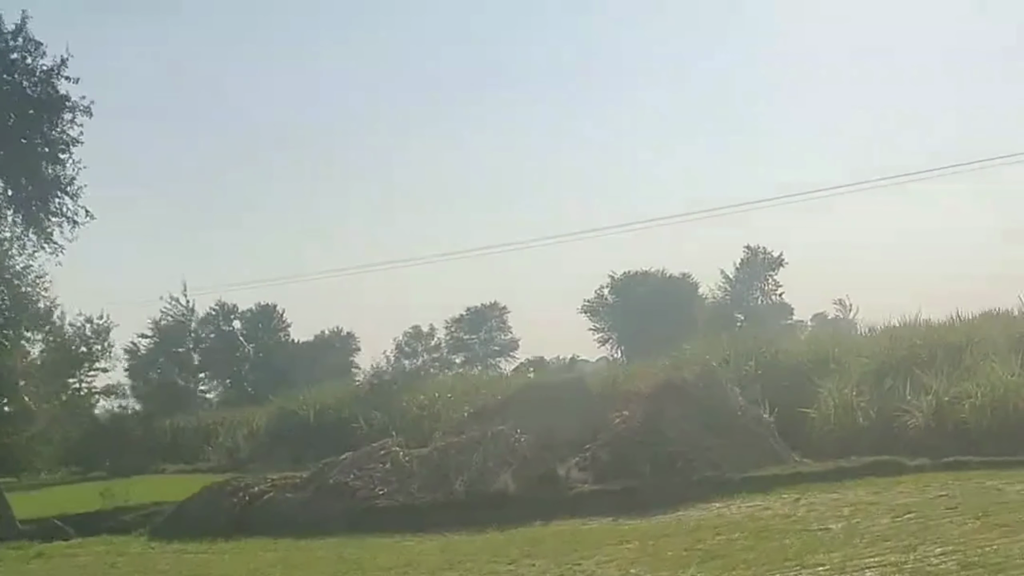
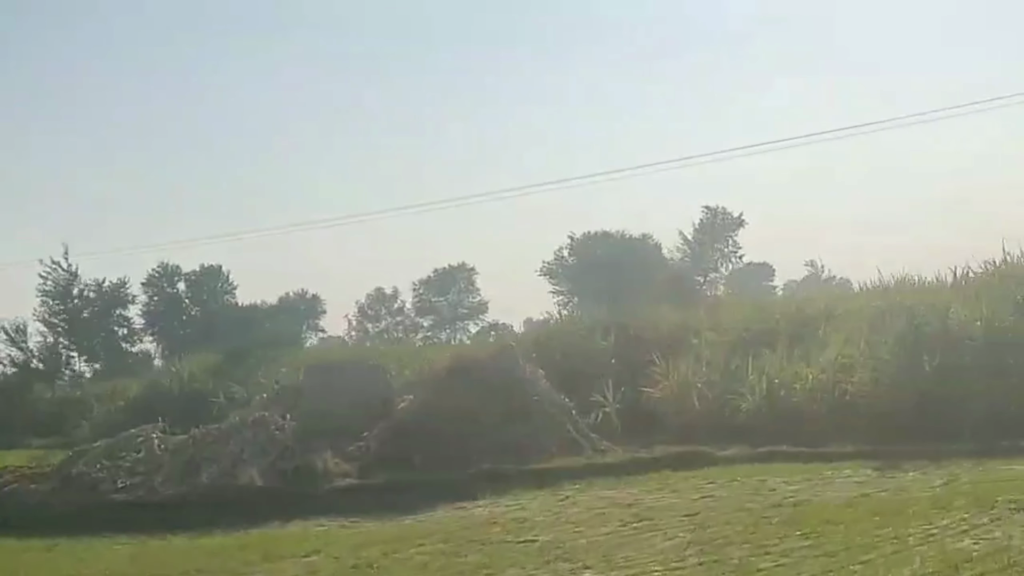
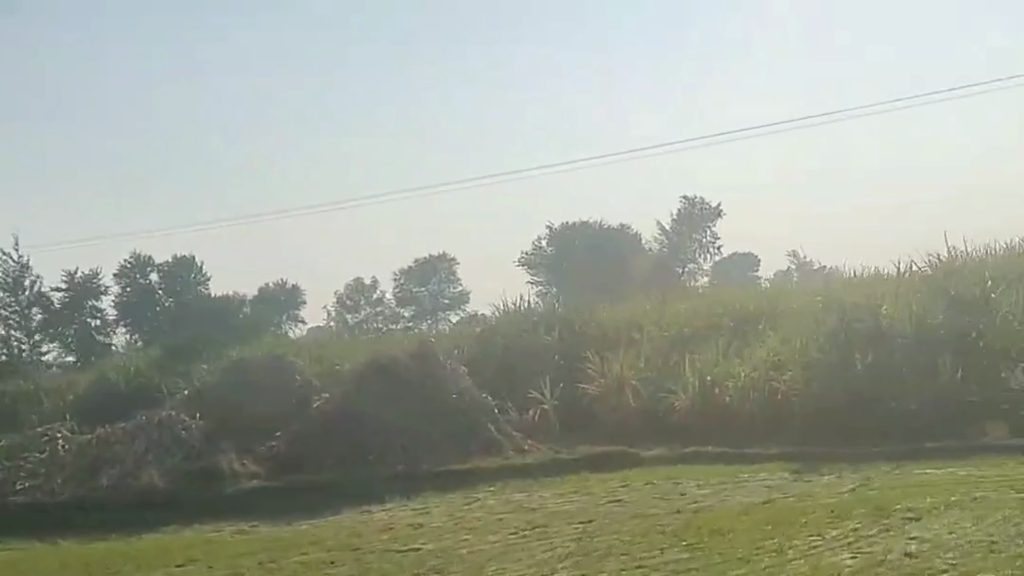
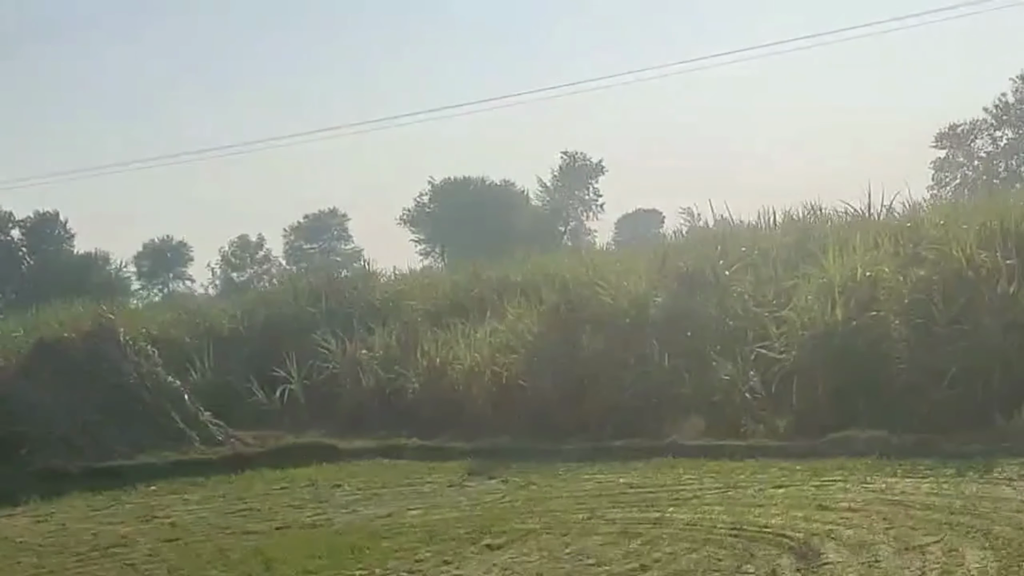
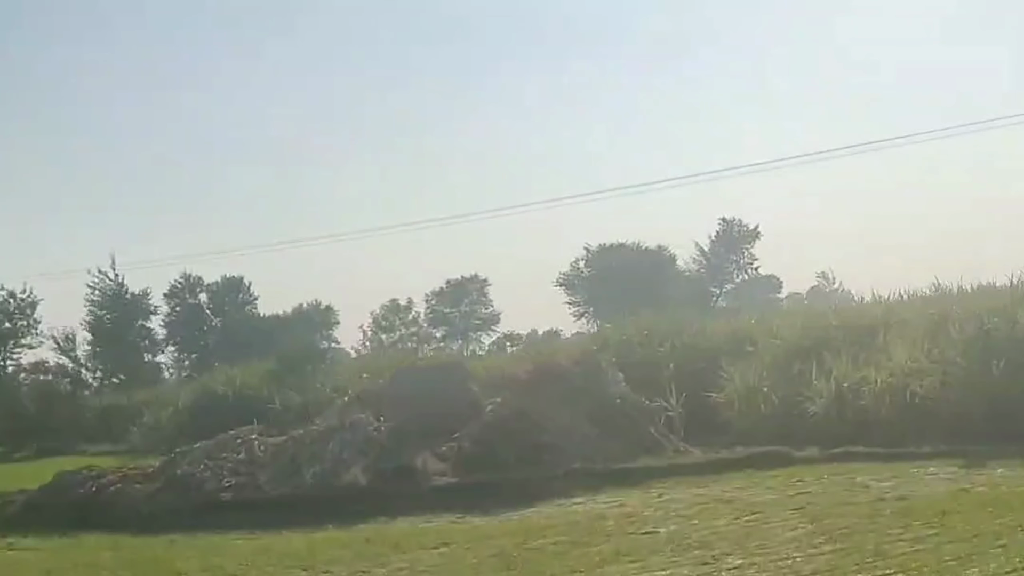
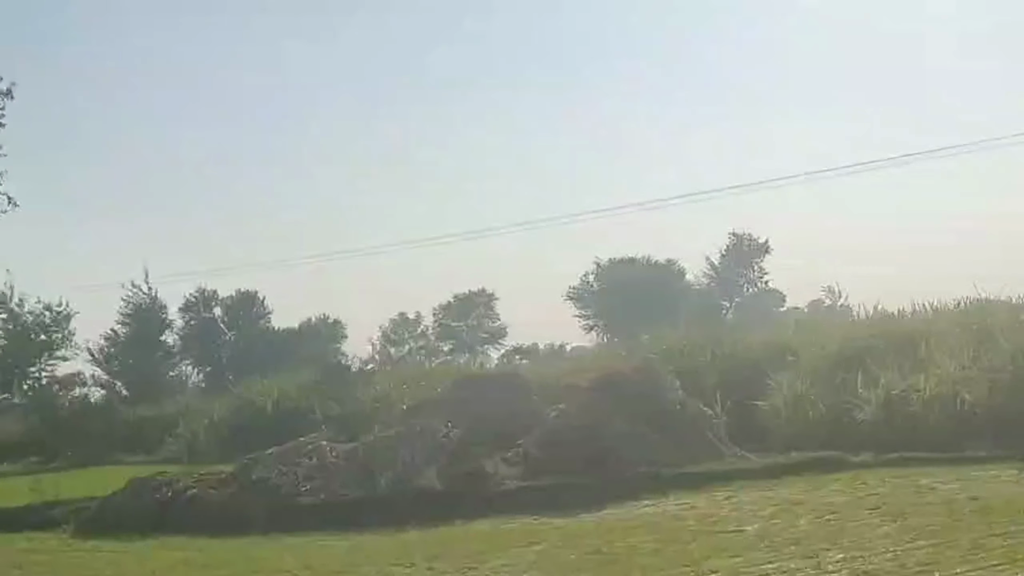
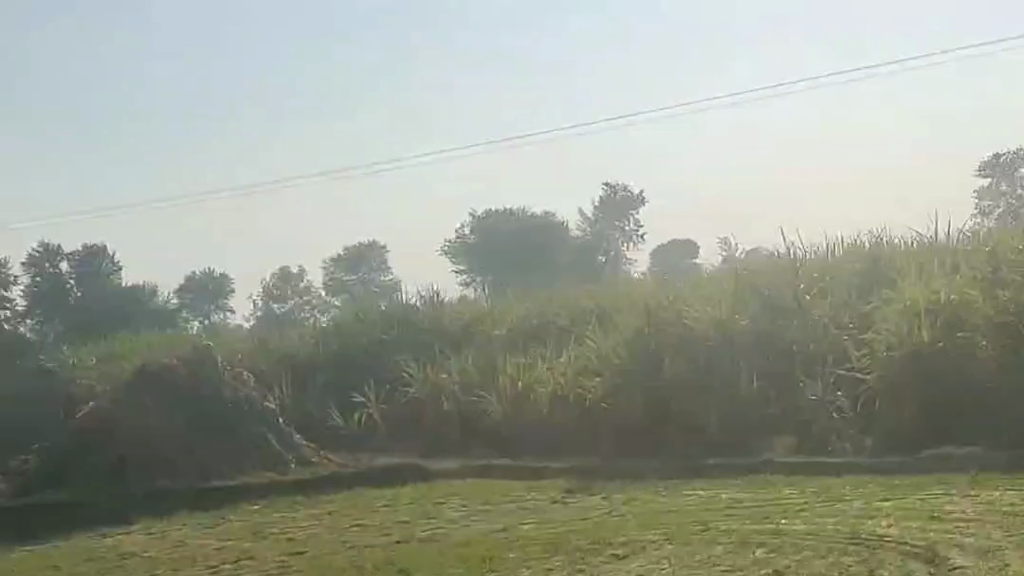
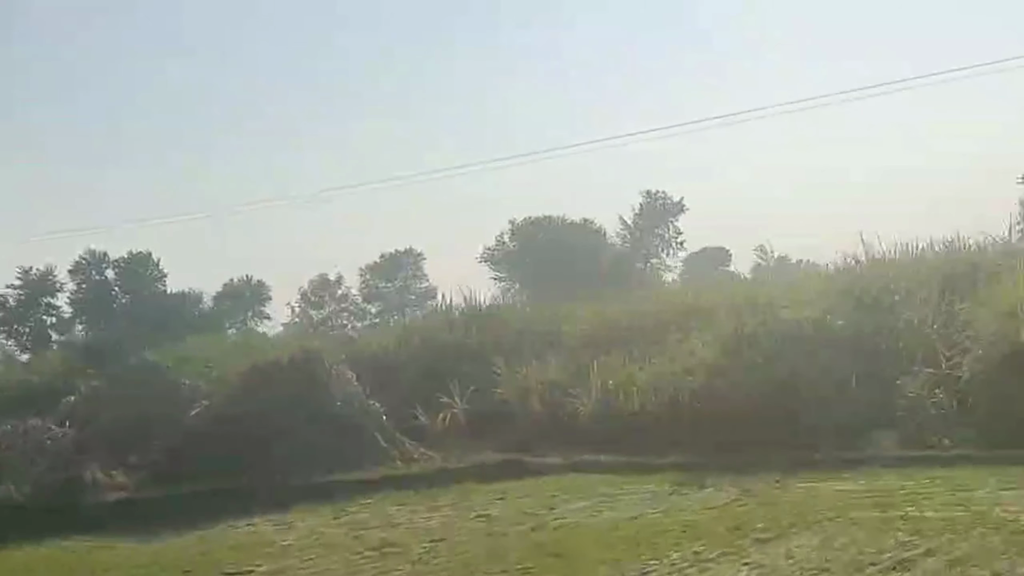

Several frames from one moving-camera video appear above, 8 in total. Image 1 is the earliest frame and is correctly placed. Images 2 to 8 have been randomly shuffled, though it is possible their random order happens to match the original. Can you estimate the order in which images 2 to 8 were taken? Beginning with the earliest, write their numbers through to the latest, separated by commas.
6, 5, 2, 3, 8, 7, 4
